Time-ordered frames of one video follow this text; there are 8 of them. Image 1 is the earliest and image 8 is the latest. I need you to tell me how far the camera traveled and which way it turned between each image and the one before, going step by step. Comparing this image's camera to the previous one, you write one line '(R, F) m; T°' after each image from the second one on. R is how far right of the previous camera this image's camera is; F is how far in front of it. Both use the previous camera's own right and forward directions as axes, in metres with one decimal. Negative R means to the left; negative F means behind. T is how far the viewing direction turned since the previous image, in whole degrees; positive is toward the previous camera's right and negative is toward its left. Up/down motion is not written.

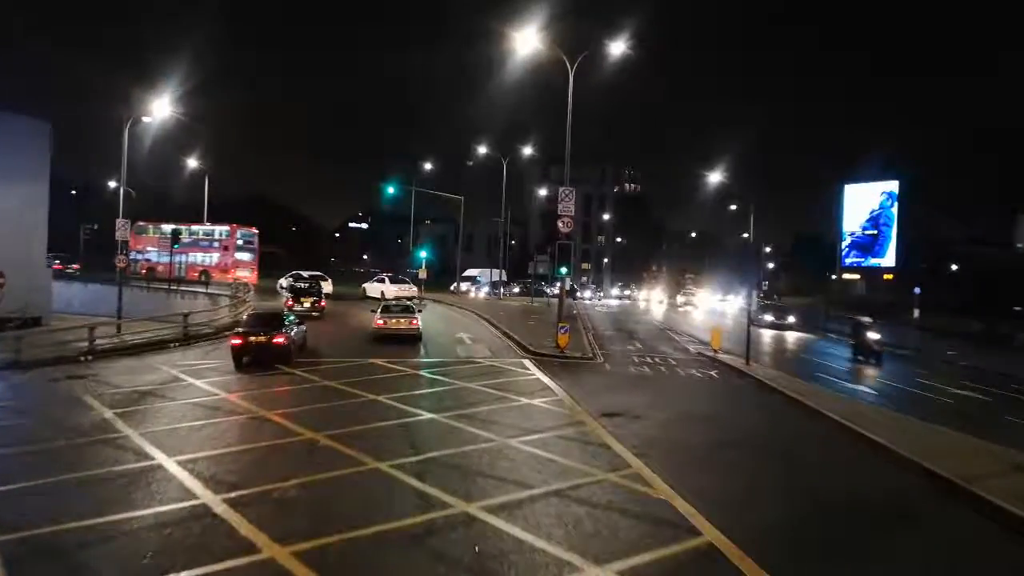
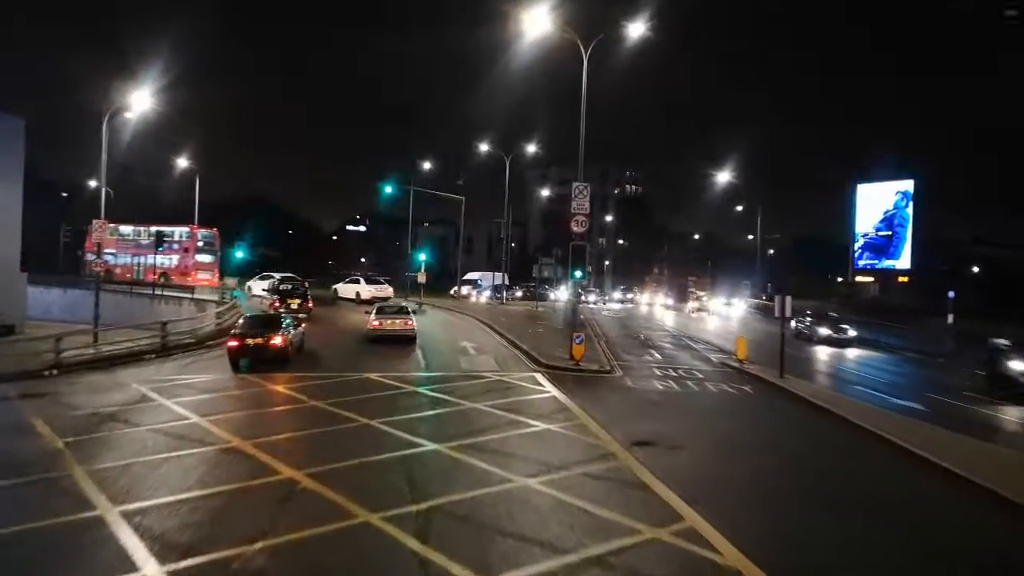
(-0.3, +2.2) m; 0°
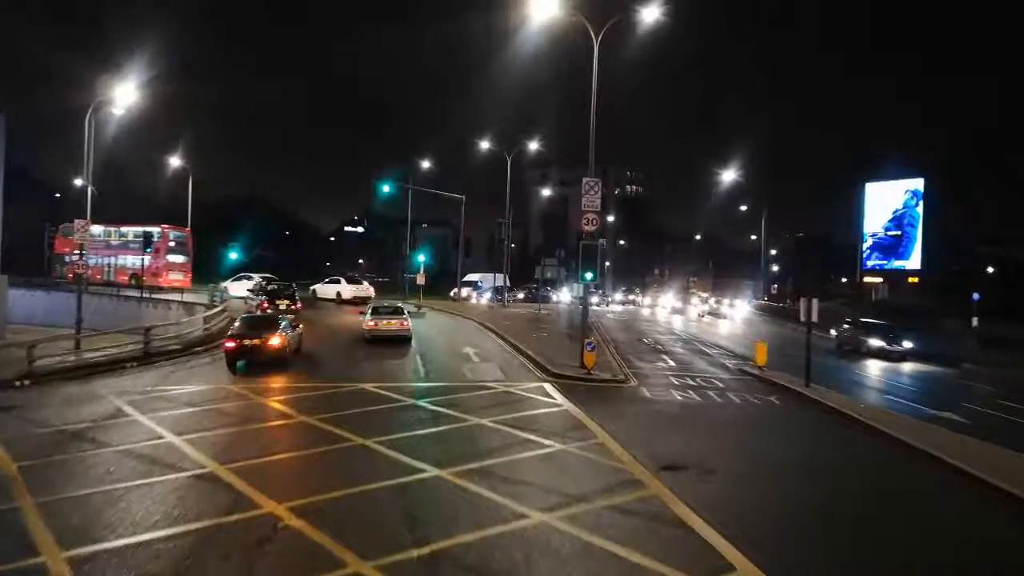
(-0.2, +1.4) m; 0°
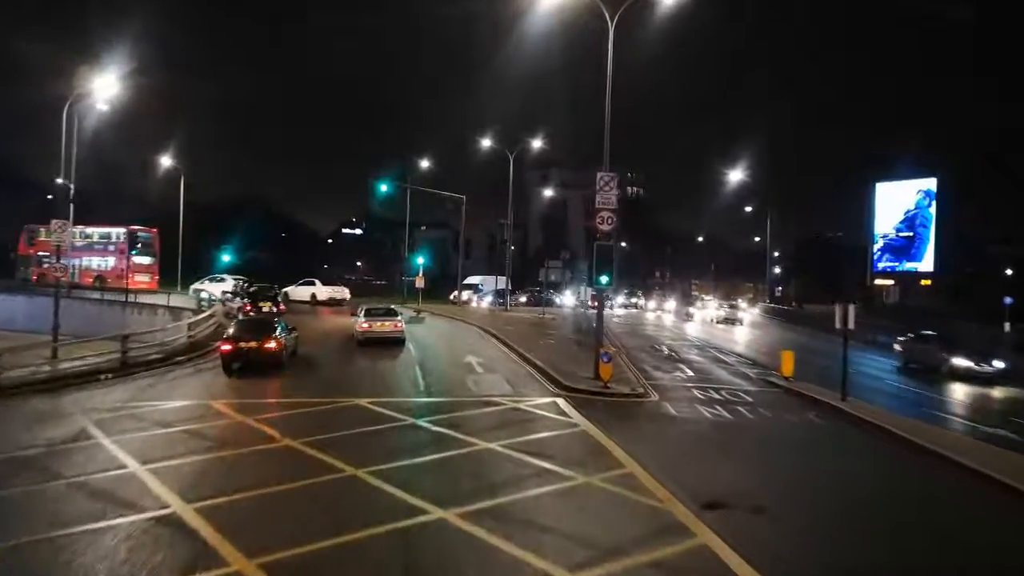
(-0.2, +1.7) m; 0°
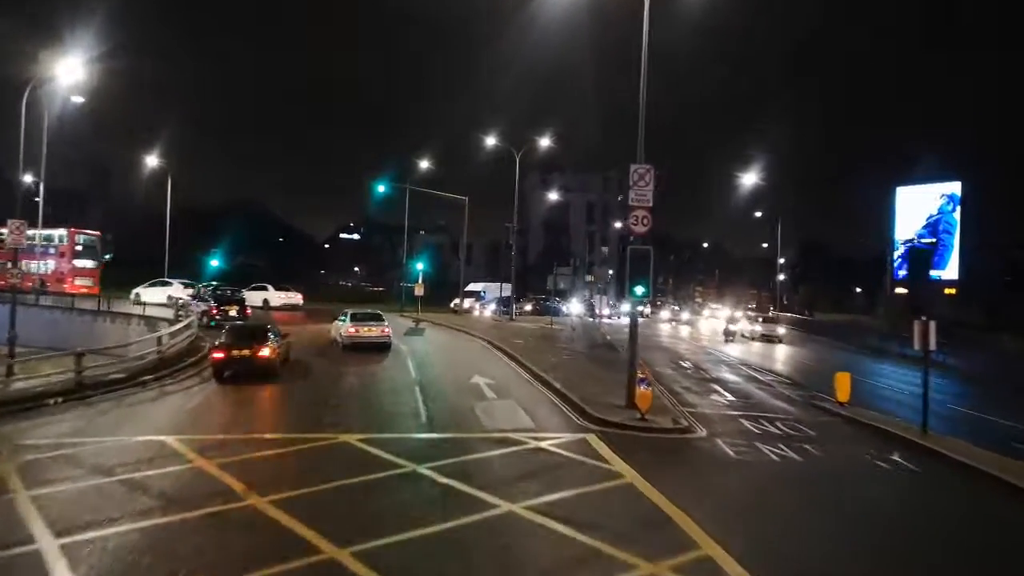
(-0.4, +2.8) m; 0°
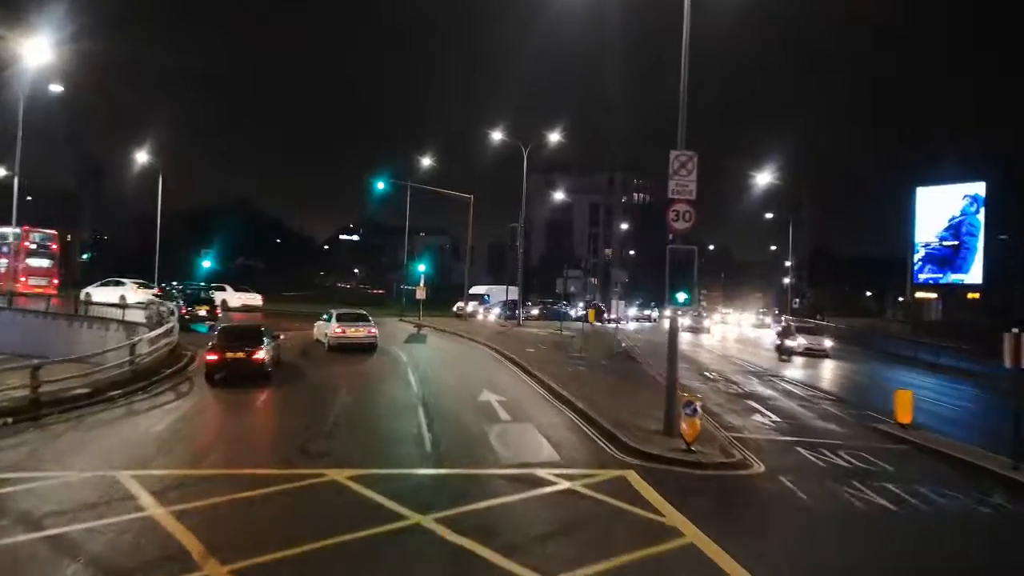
(-0.3, +2.3) m; 0°
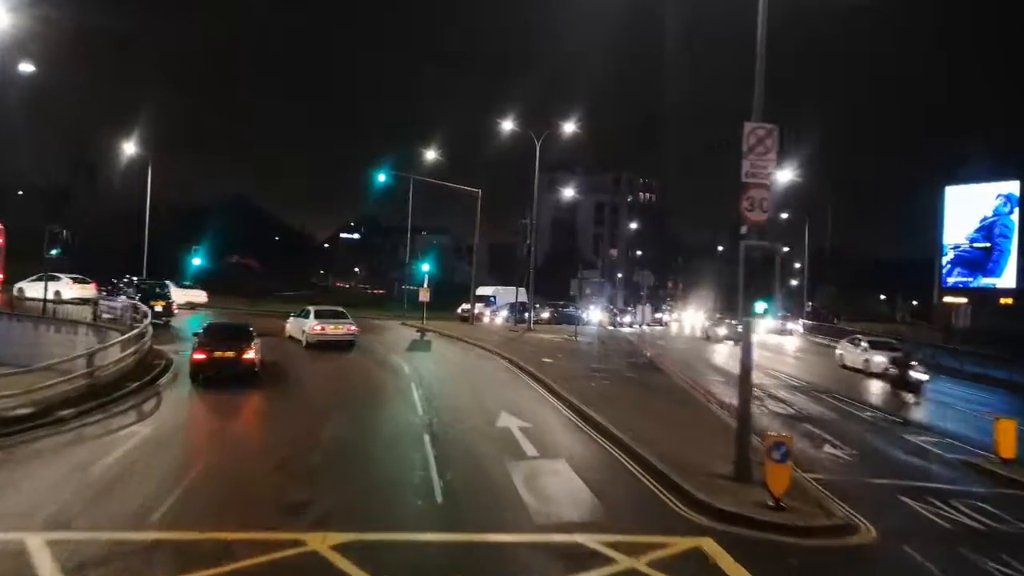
(-0.4, +2.8) m; 0°
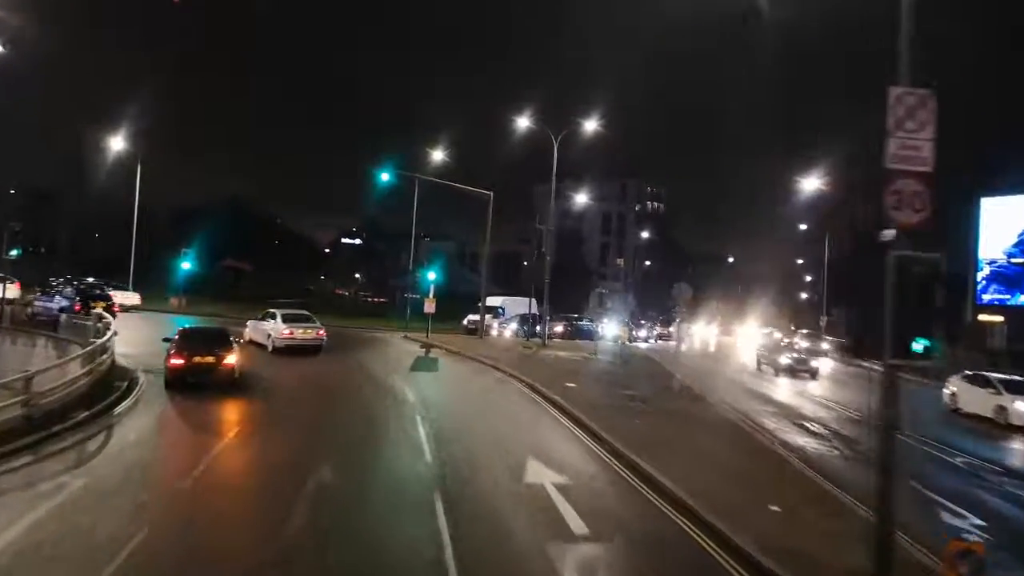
(-0.5, +3.0) m; 0°
